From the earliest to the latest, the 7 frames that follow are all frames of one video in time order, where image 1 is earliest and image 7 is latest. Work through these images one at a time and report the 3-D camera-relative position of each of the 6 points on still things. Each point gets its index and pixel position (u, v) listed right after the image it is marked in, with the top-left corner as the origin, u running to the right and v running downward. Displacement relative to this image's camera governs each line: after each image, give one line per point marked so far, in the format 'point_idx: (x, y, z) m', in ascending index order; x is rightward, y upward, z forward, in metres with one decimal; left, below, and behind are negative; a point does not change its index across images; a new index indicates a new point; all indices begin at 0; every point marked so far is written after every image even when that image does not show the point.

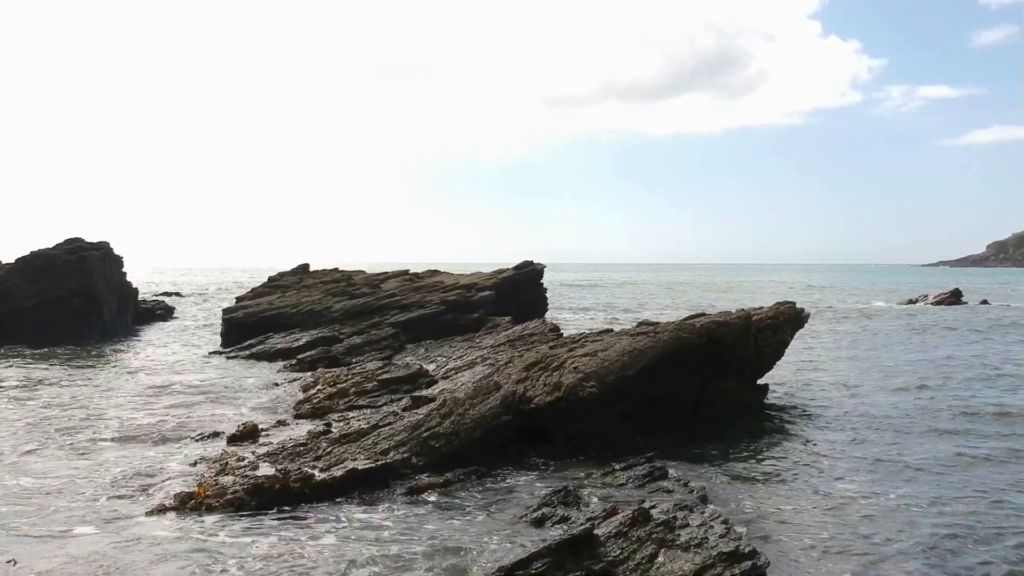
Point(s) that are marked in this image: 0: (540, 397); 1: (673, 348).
0: (+0.7, -2.7, +16.6) m
1: (+4.5, -1.7, +18.5) m
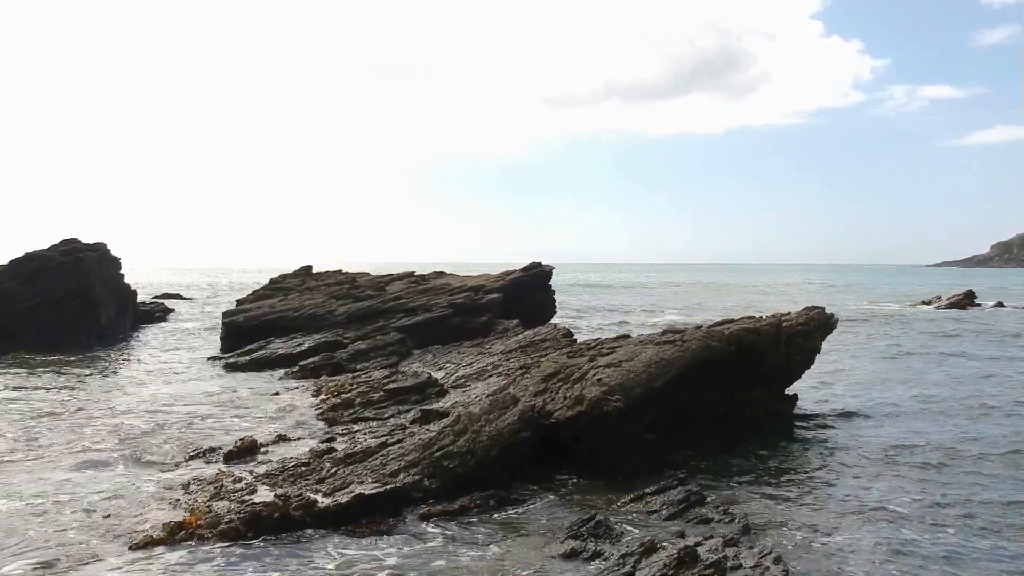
0: (+1.1, -2.9, +15.4) m
1: (+5.0, -1.8, +17.3) m
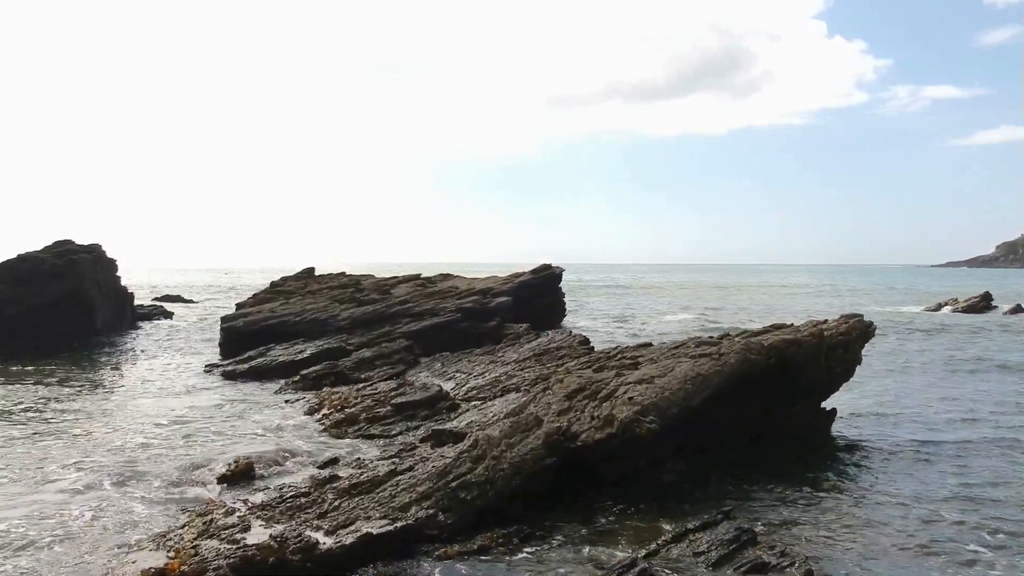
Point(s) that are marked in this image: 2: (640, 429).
0: (+1.6, -3.1, +13.9) m
1: (+5.5, -2.0, +15.7) m
2: (+2.7, -3.0, +13.8) m
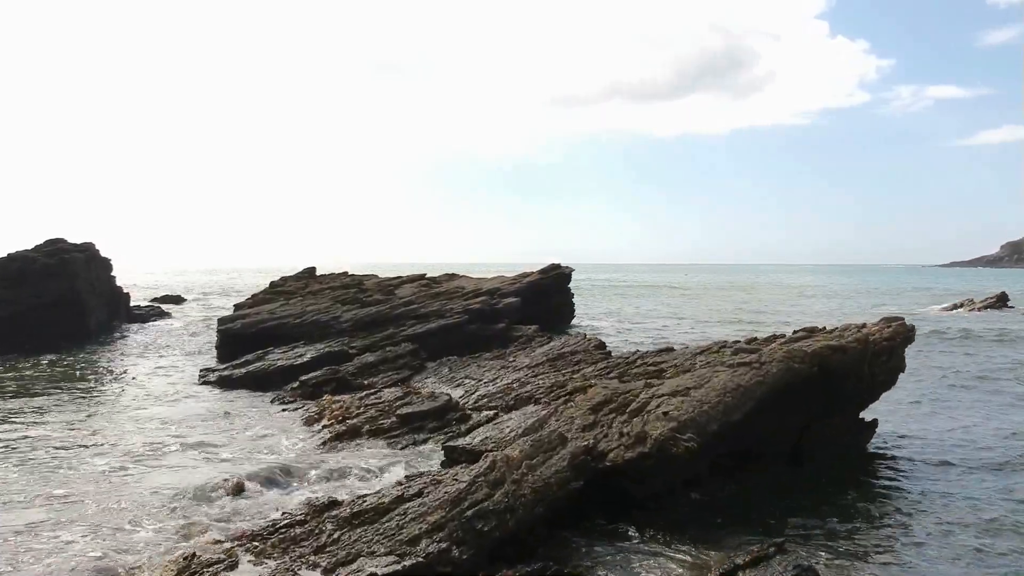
0: (+2.0, -3.1, +12.4) m
1: (+5.9, -2.0, +14.2) m
2: (+3.1, -3.0, +12.3) m
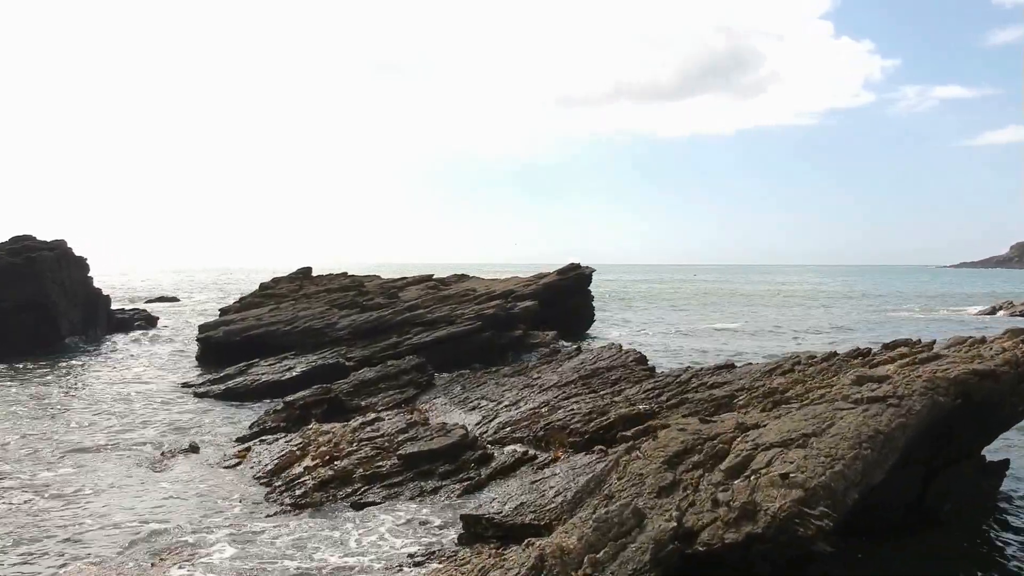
0: (+2.7, -3.2, +8.5) m
1: (+6.5, -2.1, +10.3) m
2: (+3.8, -3.1, +8.5) m
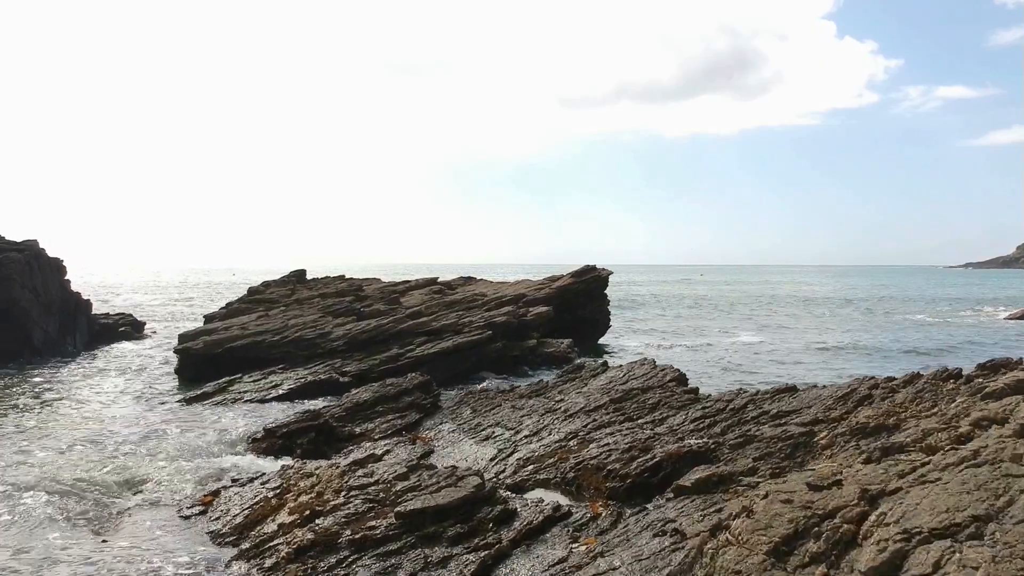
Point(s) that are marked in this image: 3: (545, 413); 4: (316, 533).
0: (+3.1, -3.4, +5.6) m
1: (+7.0, -2.3, +7.4) m
2: (+4.2, -3.3, +5.5) m
3: (+0.9, -3.2, +16.8) m
4: (-3.2, -4.0, +10.7) m
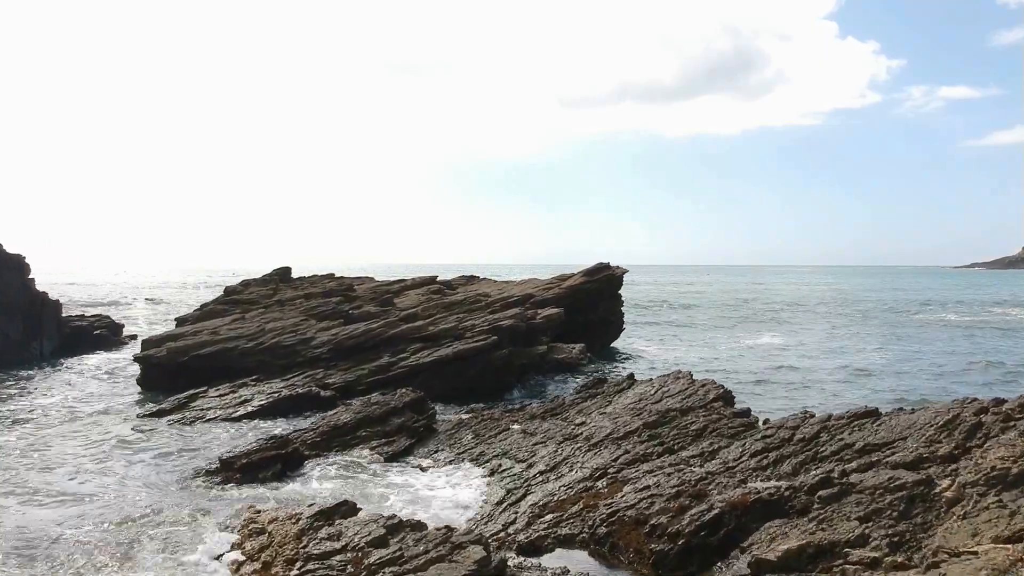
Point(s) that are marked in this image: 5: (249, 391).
0: (+3.3, -3.4, +2.4) m
1: (+7.2, -2.3, +4.2) m
2: (+4.4, -3.3, +2.4) m
3: (+1.1, -3.2, +13.7) m
4: (-3.0, -3.9, +7.6) m
5: (-7.7, -3.0, +19.3) m
